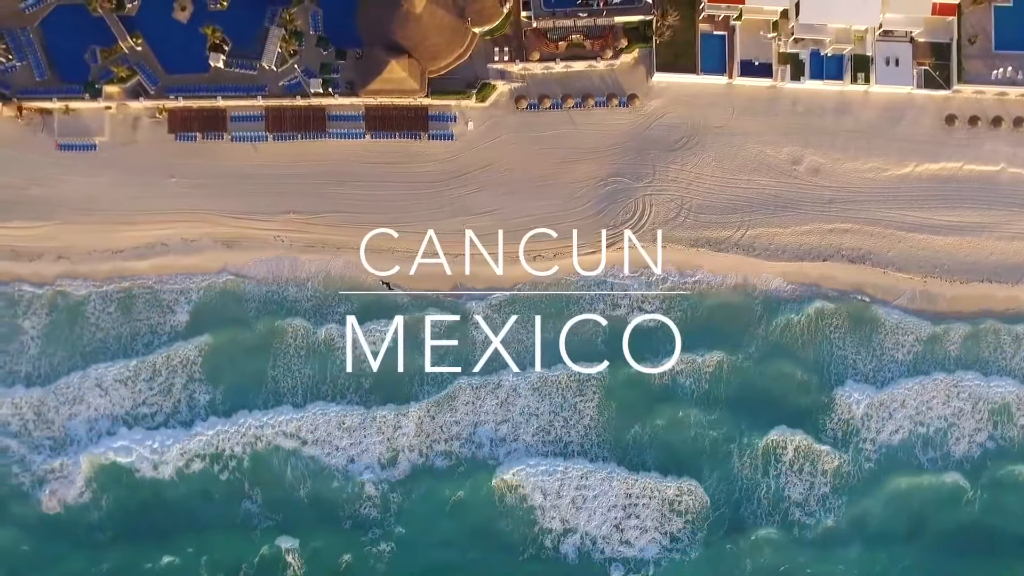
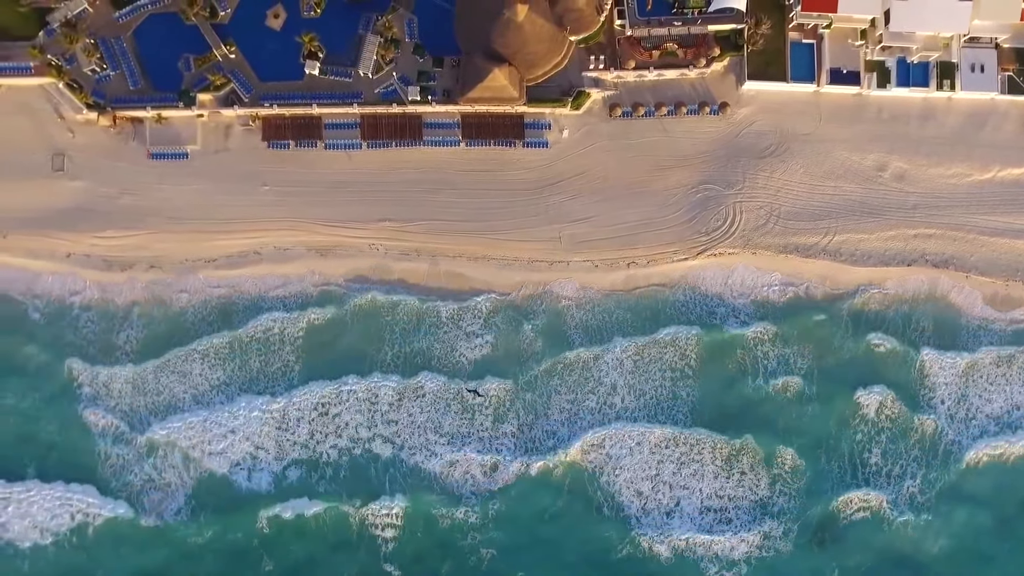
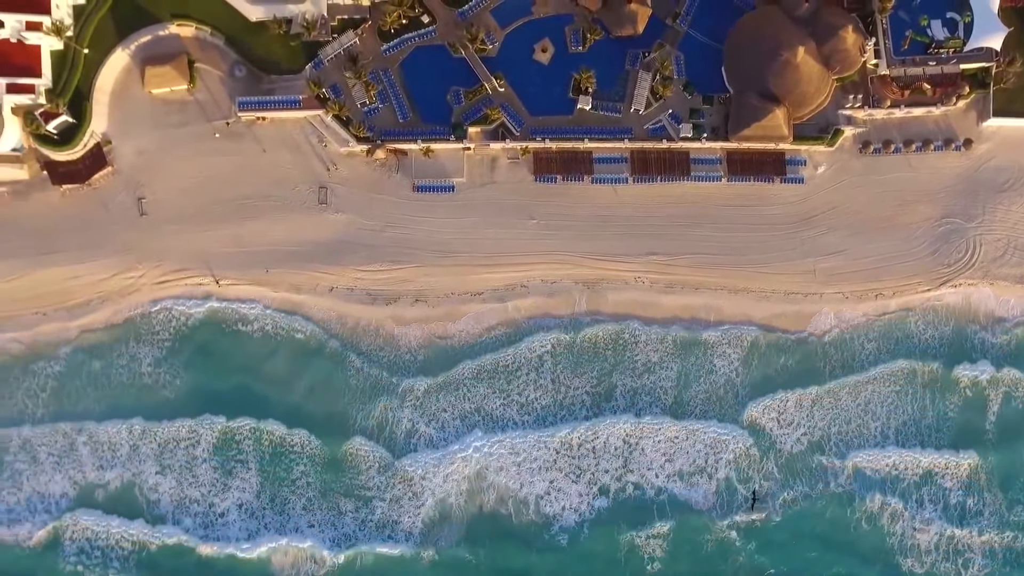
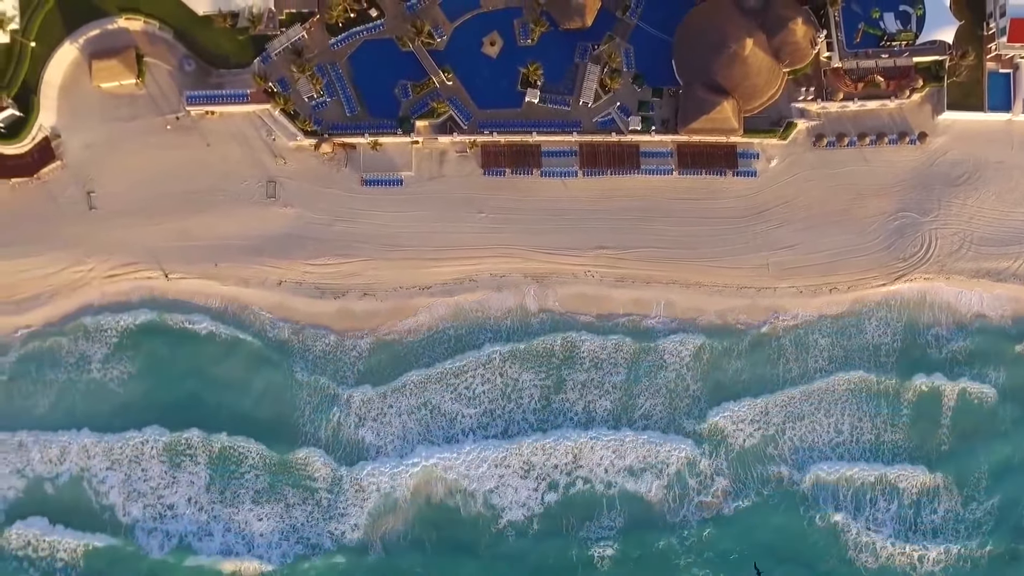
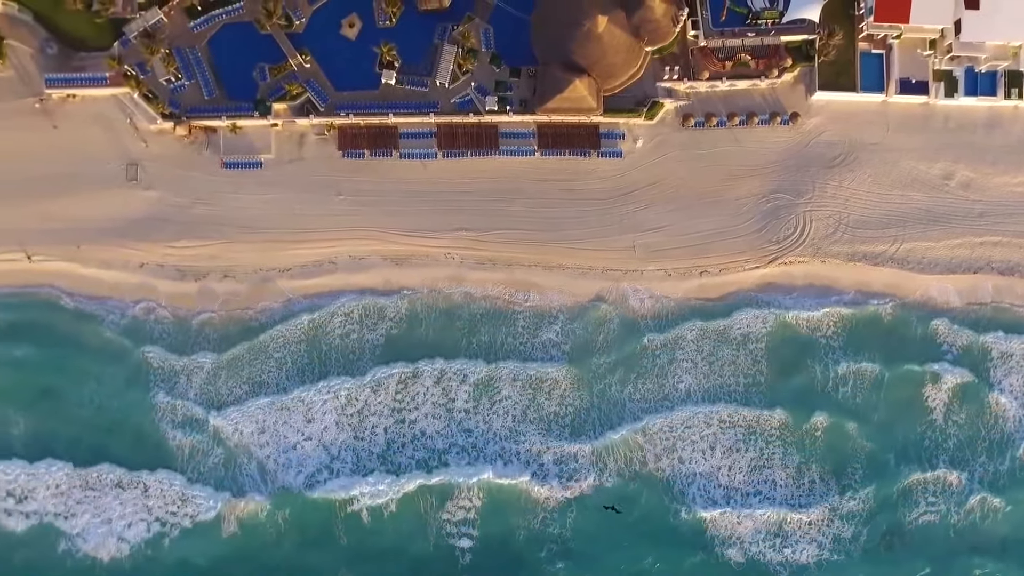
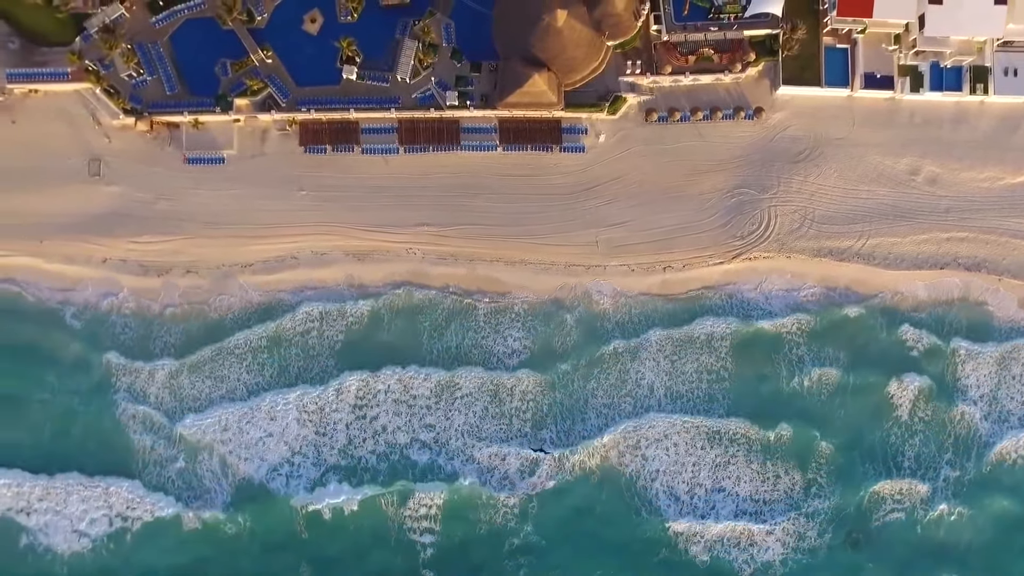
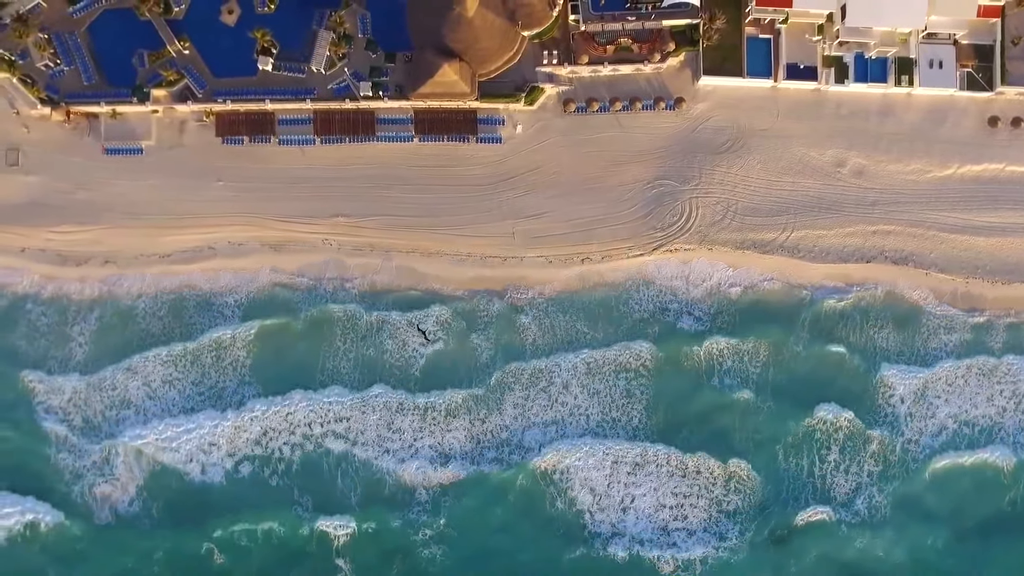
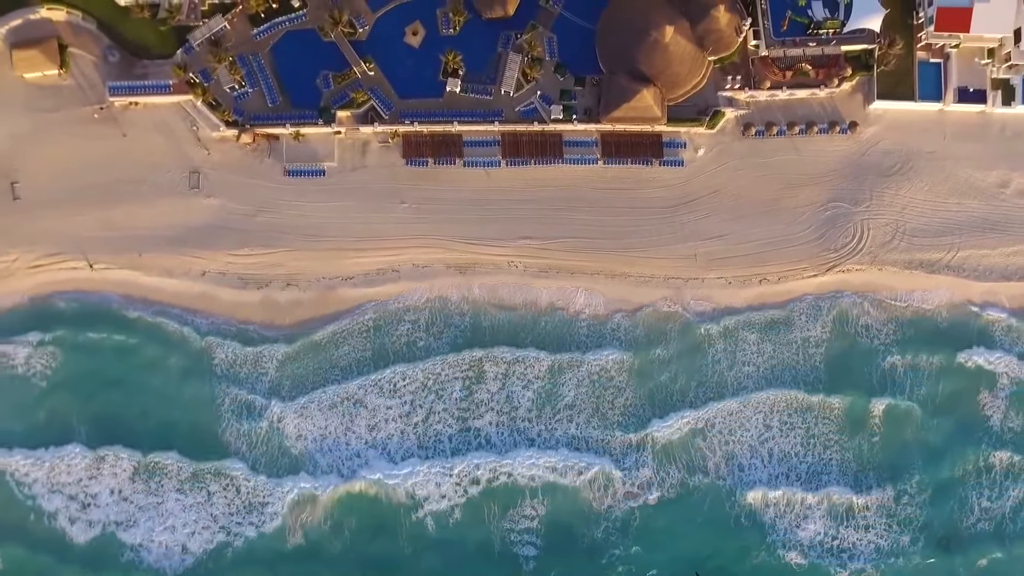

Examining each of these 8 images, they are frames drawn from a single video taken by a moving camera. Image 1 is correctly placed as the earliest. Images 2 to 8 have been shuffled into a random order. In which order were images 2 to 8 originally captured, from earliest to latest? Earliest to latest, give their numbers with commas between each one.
7, 2, 6, 5, 8, 4, 3
